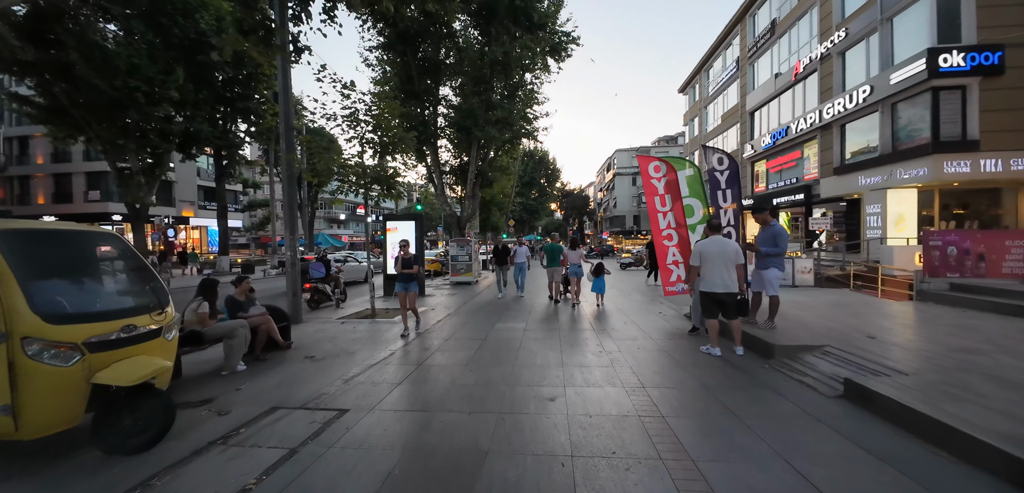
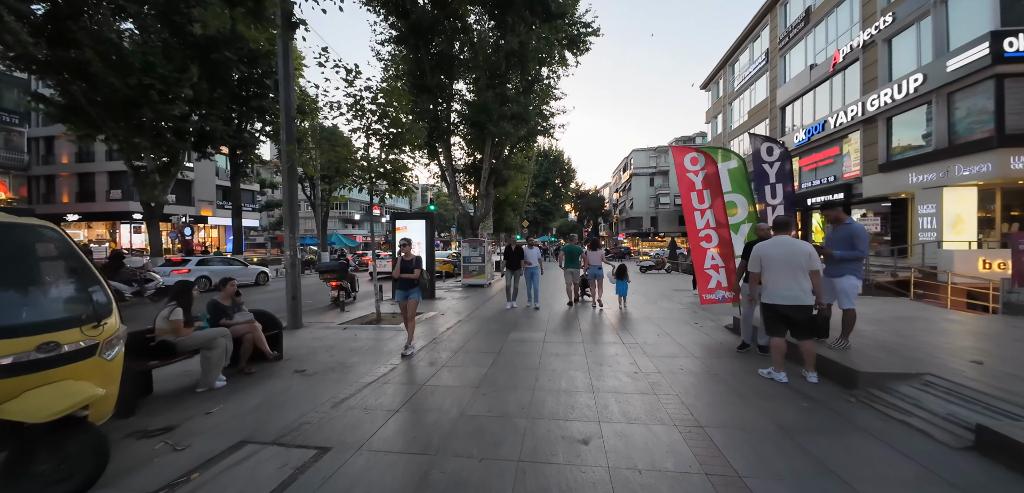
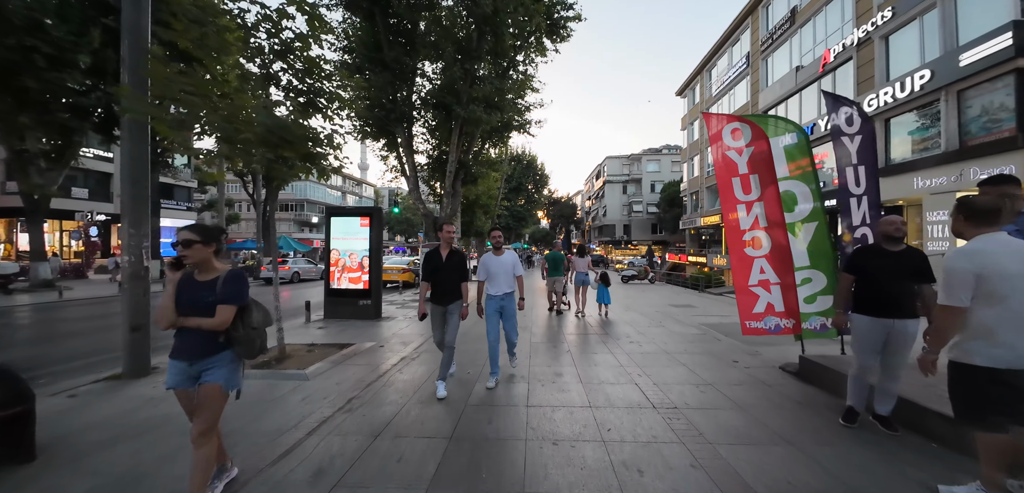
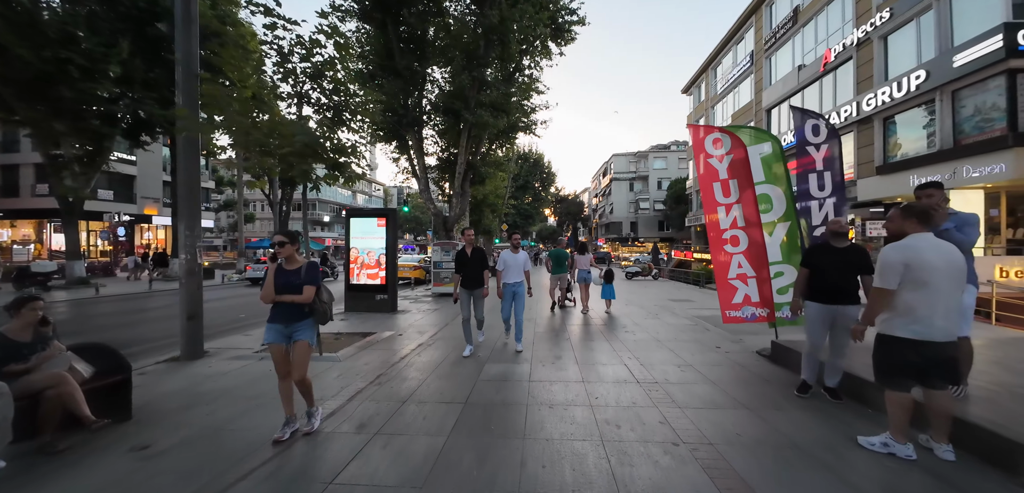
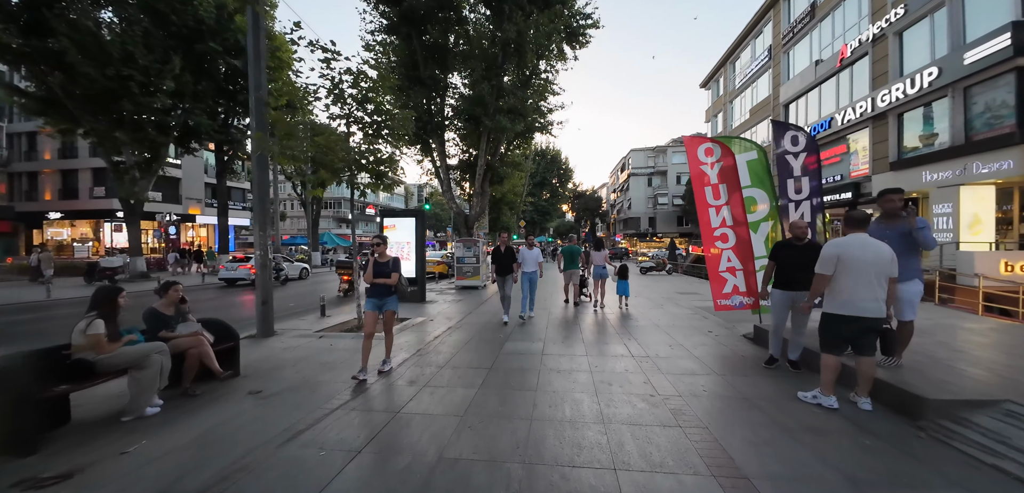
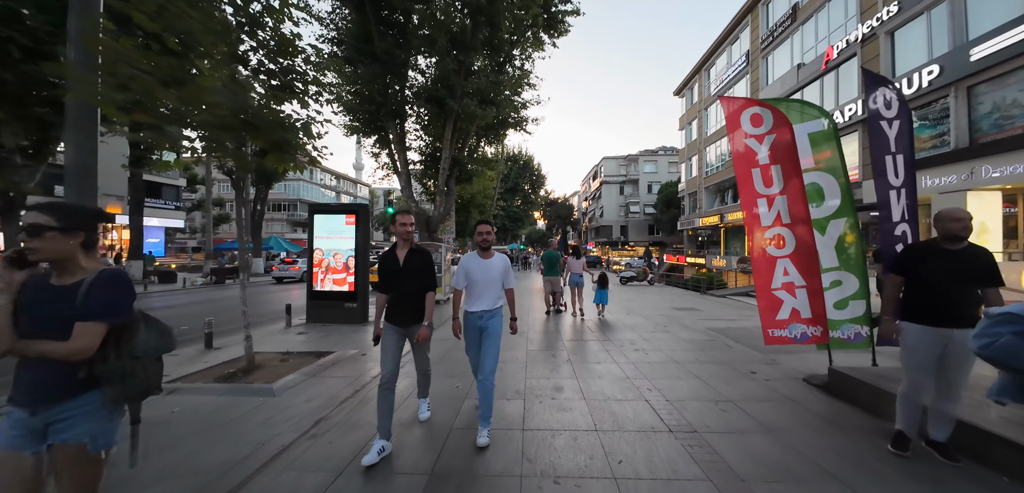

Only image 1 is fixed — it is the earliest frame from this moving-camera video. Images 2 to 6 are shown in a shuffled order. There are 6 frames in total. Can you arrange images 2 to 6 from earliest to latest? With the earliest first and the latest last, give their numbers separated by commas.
2, 5, 4, 3, 6
